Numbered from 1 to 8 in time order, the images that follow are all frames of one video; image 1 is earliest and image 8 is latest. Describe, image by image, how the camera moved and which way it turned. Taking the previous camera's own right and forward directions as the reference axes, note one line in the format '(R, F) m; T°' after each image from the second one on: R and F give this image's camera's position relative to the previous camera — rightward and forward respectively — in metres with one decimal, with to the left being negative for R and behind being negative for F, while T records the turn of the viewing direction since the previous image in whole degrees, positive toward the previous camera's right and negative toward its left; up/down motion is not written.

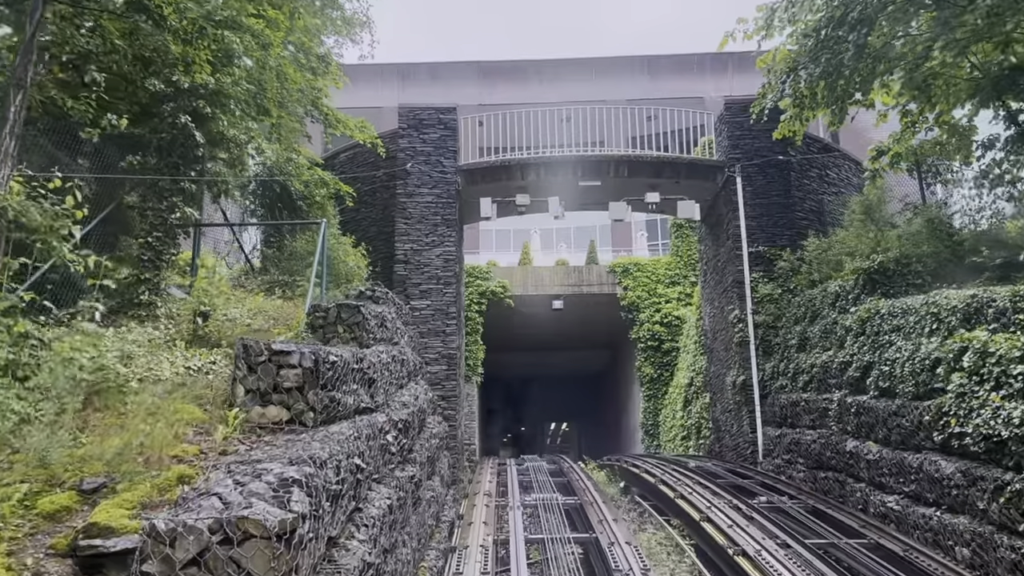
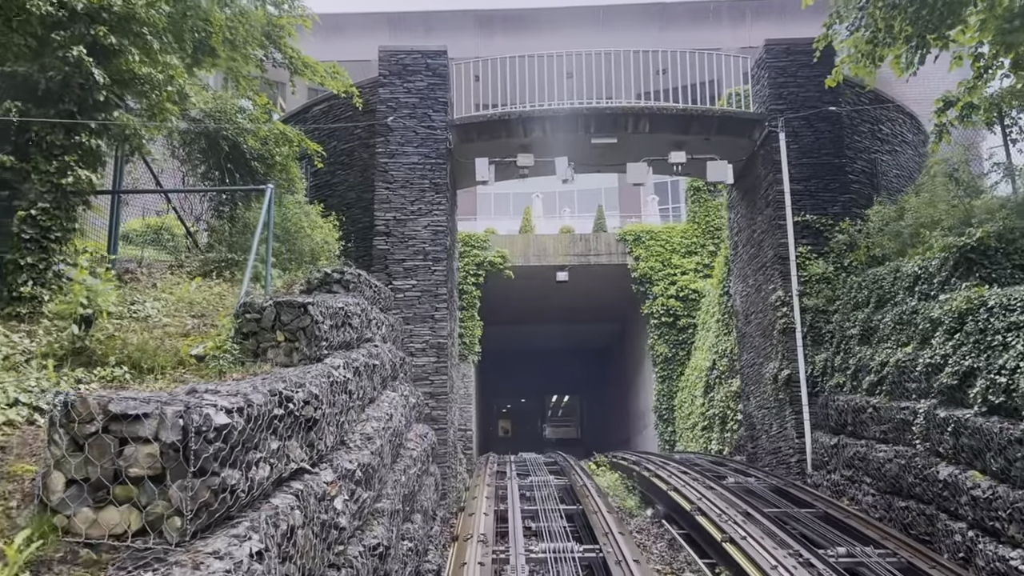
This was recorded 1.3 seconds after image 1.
(0.0, +1.8) m; 0°
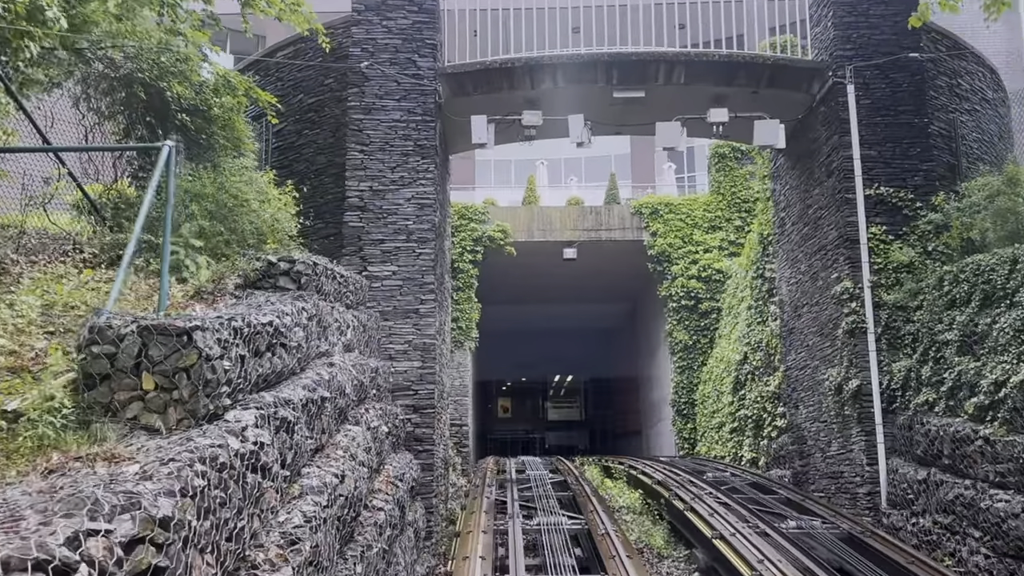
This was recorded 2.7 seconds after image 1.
(0.0, +1.9) m; 0°
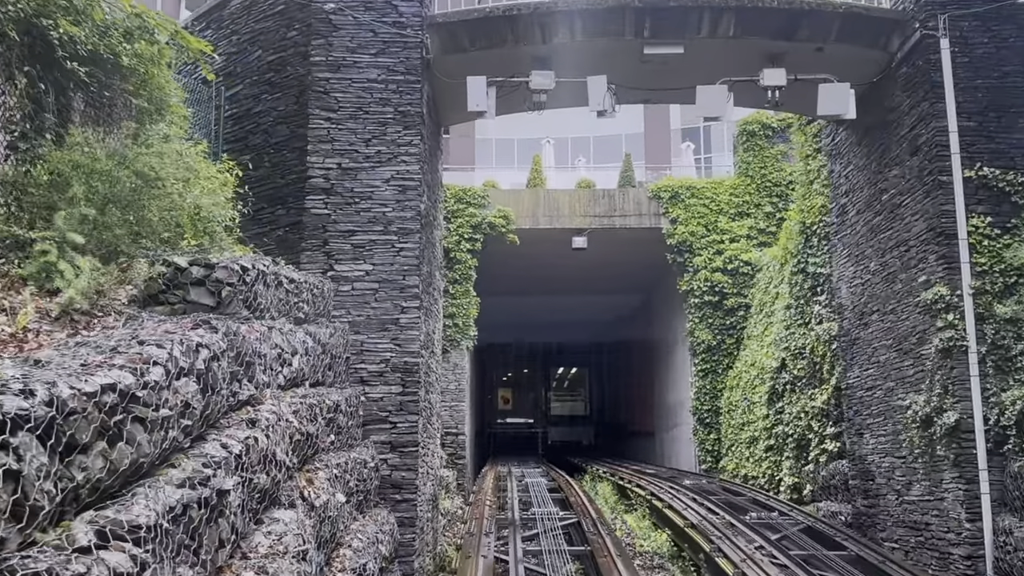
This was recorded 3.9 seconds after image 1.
(0.0, +1.6) m; 0°
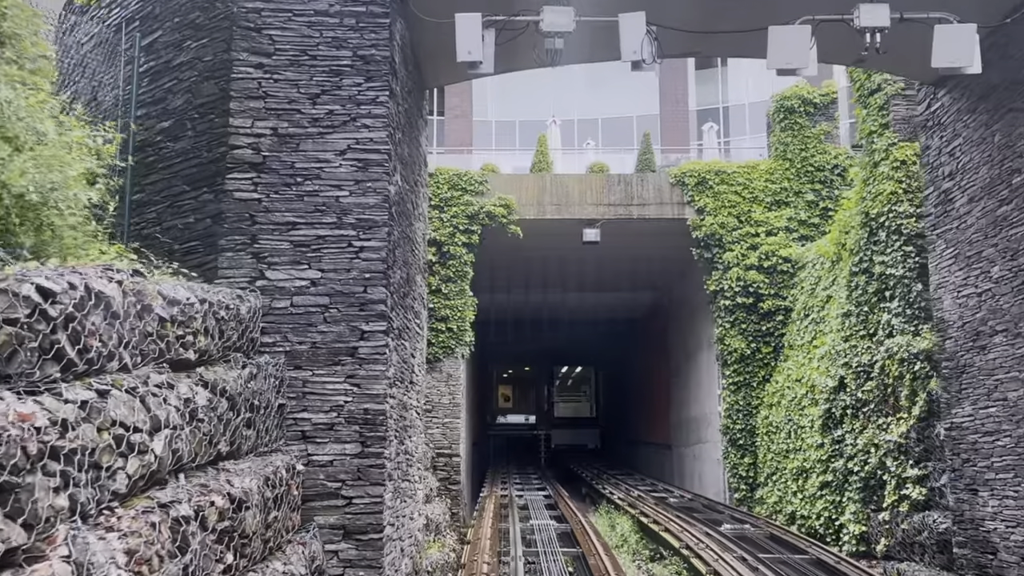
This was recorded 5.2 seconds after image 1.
(0.0, +1.8) m; 0°
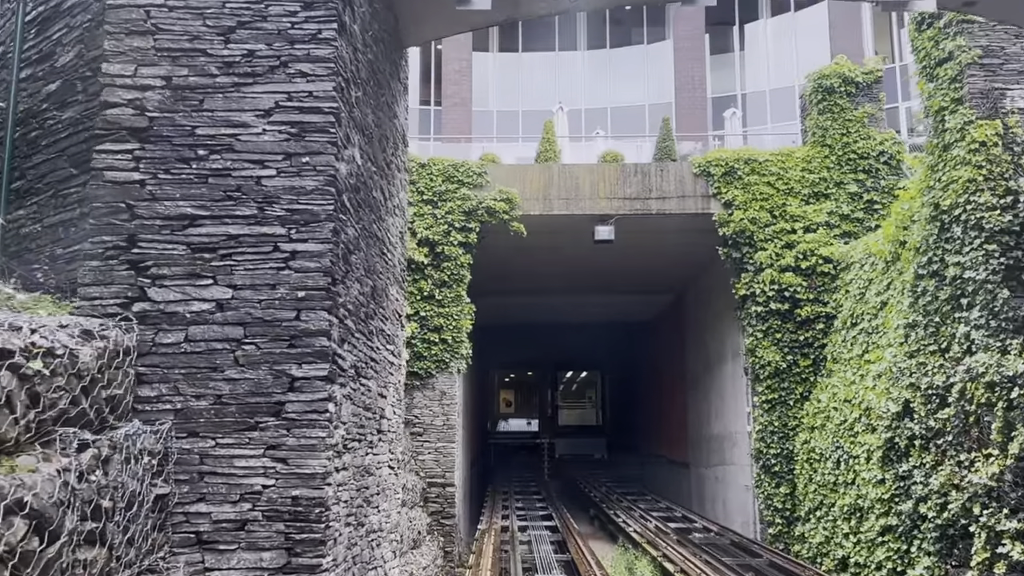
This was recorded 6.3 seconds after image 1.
(0.0, +1.4) m; 0°
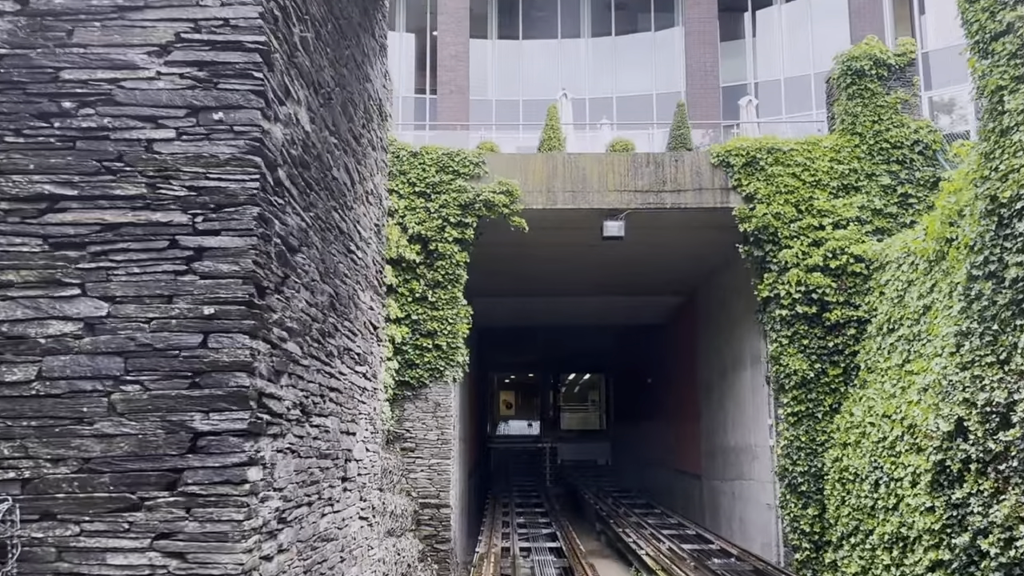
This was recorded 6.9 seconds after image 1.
(0.0, +0.9) m; 0°
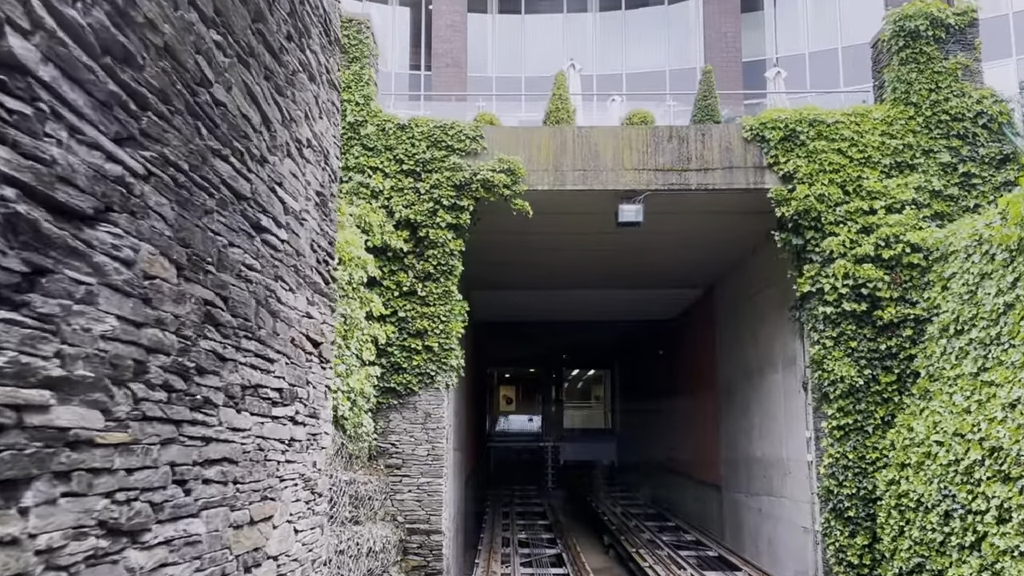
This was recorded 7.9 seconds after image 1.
(0.0, +1.2) m; 0°
